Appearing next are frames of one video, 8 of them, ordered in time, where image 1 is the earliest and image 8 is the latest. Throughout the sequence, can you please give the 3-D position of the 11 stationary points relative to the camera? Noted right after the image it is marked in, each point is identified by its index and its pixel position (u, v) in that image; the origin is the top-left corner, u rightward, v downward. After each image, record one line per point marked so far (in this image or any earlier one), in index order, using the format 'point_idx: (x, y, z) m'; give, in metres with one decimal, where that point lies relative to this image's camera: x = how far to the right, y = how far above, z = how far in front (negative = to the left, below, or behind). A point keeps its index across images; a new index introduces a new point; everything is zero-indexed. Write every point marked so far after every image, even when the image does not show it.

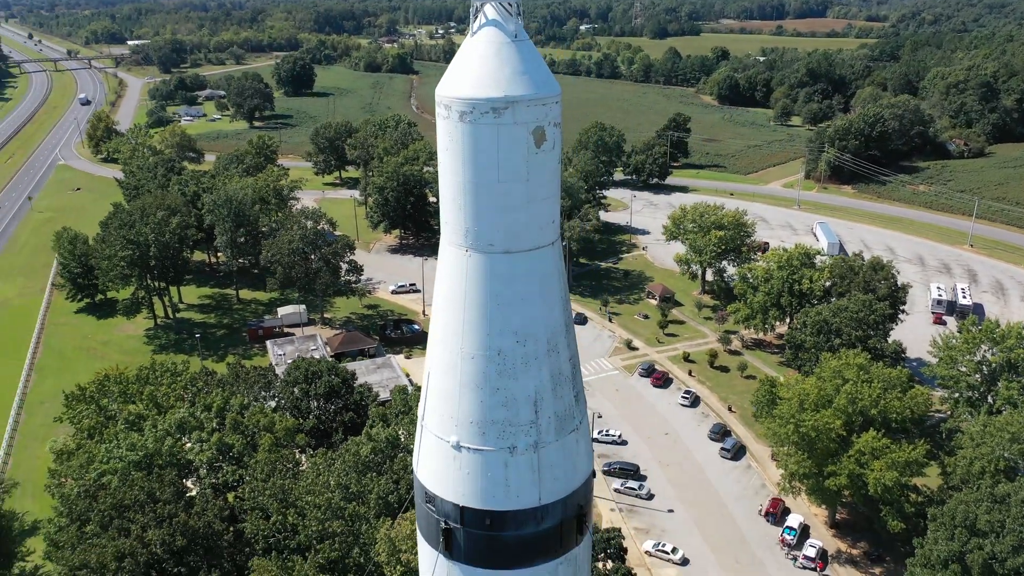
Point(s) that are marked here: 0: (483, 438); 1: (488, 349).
0: (-0.5, -2.5, +13.2) m
1: (-0.4, -1.0, +12.9) m
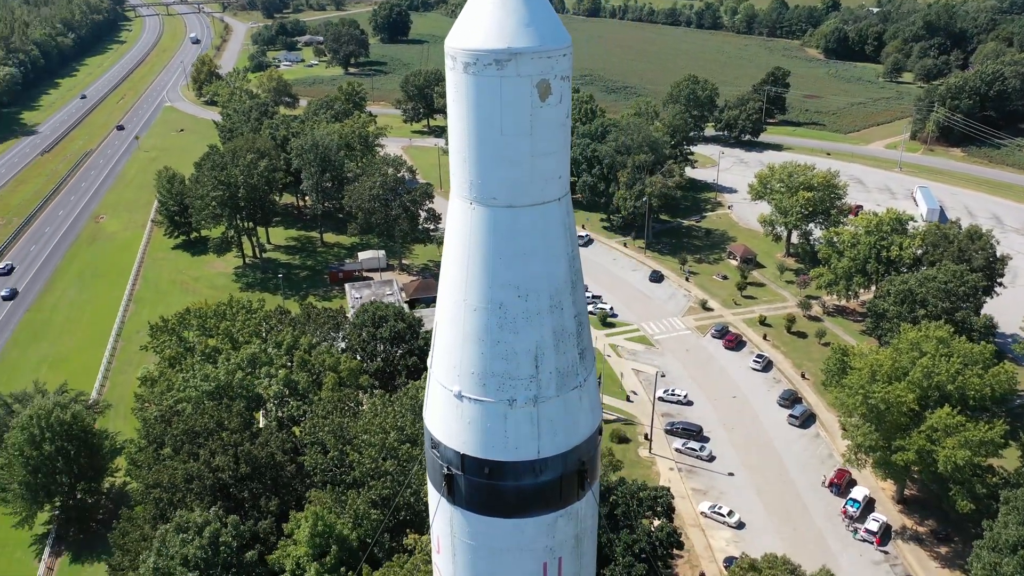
0: (-0.5, -1.7, +13.4) m
1: (-0.4, -0.2, +13.0) m
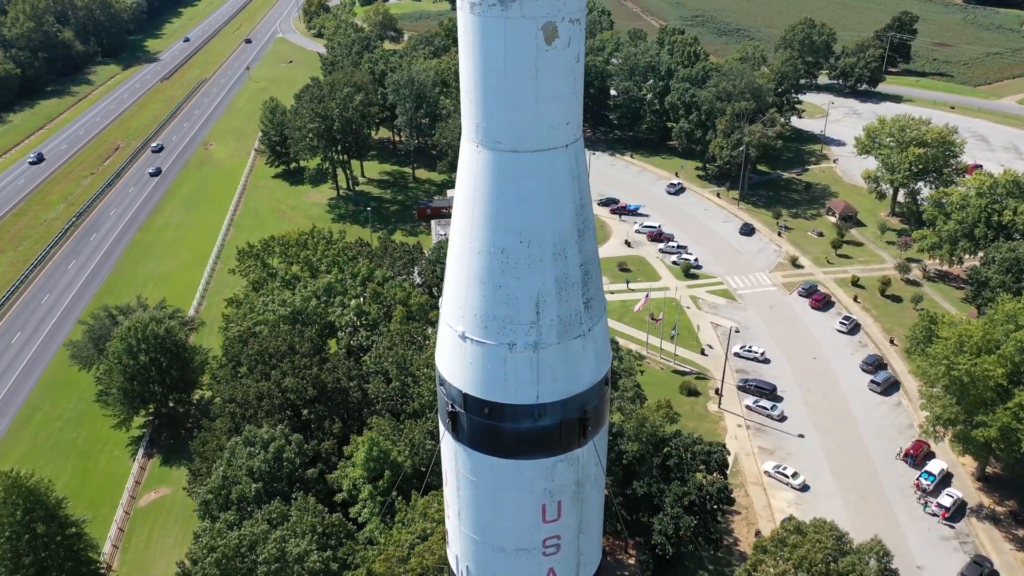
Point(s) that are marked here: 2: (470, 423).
0: (-0.5, -0.7, +13.6) m
1: (-0.3, +0.7, +13.1) m
2: (-0.7, -2.4, +14.5) m
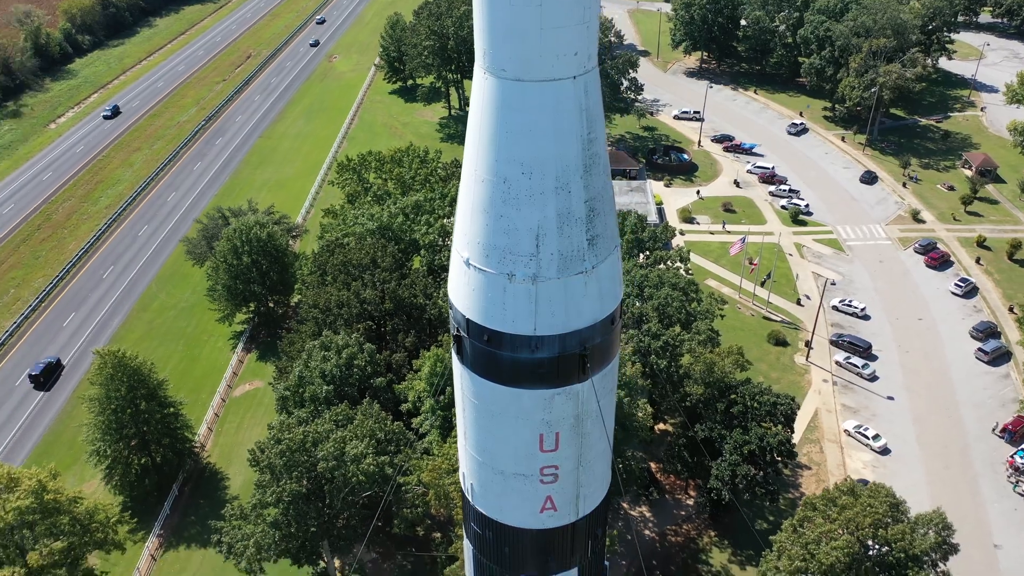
0: (-0.4, +0.5, +13.8) m
1: (-0.3, +1.8, +13.1) m
2: (-0.7, -1.1, +14.9) m
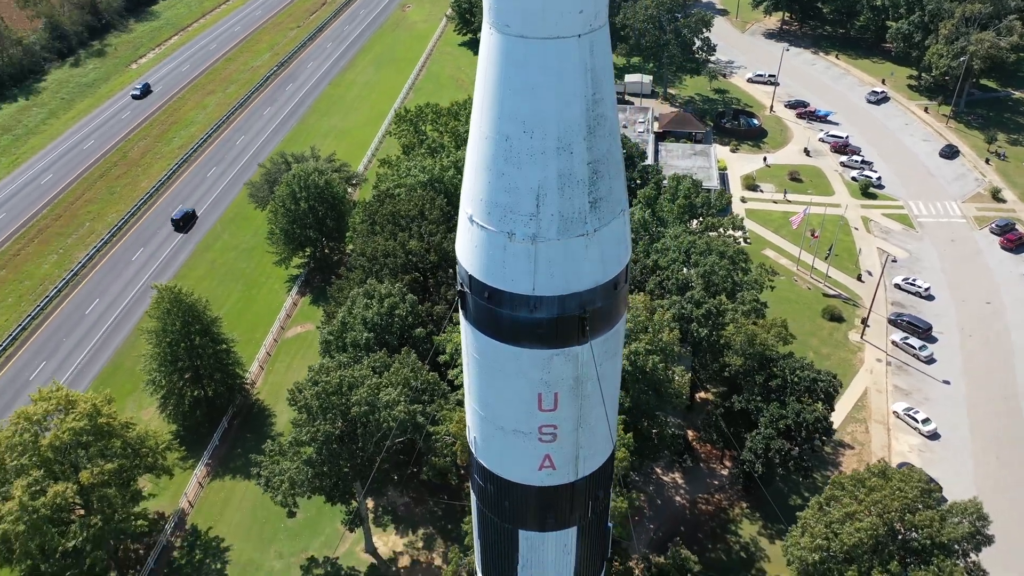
0: (-0.4, +1.2, +13.8) m
1: (-0.2, +2.5, +13.1) m
2: (-0.7, -0.3, +15.0) m
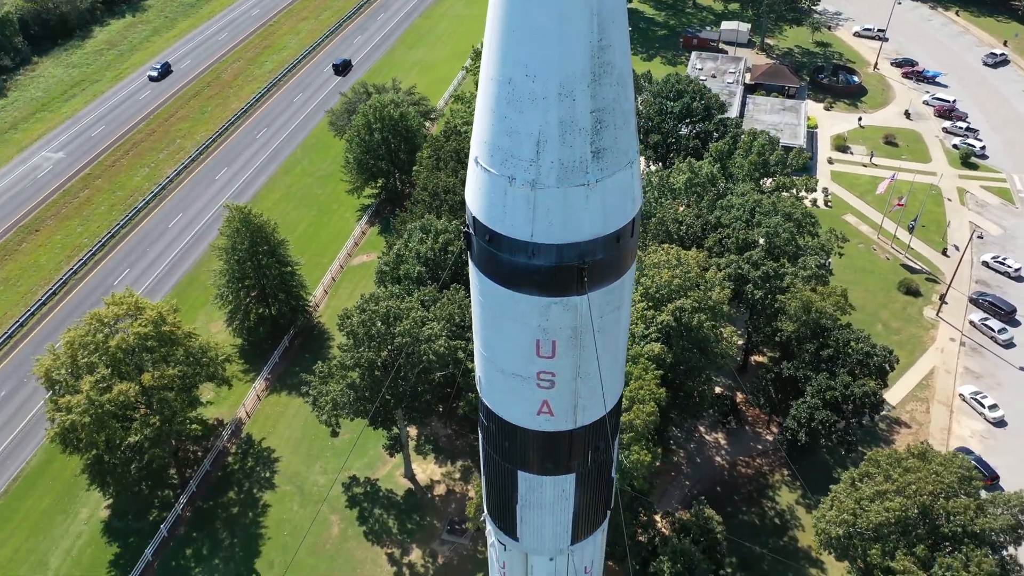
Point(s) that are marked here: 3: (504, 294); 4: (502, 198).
0: (-0.3, +2.2, +13.8) m
1: (-0.1, +3.4, +12.9) m
2: (-0.6, +0.8, +15.1) m
3: (-0.1, -0.1, +15.2) m
4: (-0.2, +1.6, +13.9) m
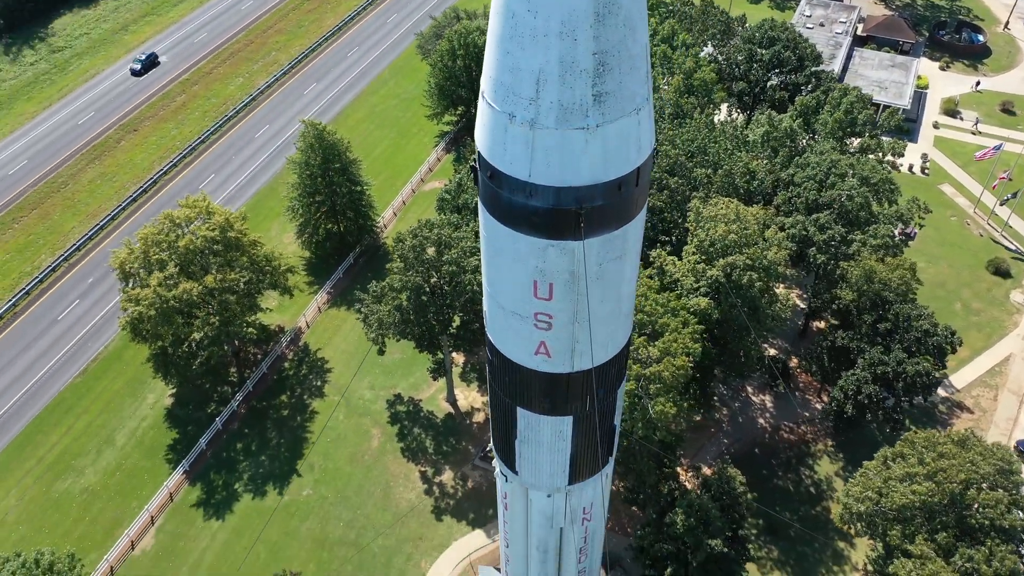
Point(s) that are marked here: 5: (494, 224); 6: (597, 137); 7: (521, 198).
0: (-0.3, +3.2, +13.7) m
1: (-0.1, +4.4, +12.7) m
2: (-0.5, +2.0, +15.1) m
3: (-0.1, +1.0, +15.2) m
4: (-0.2, +2.6, +13.8) m
5: (-0.3, +1.2, +15.4) m
6: (+1.4, +2.5, +13.4) m
7: (+0.2, +1.6, +14.3) m
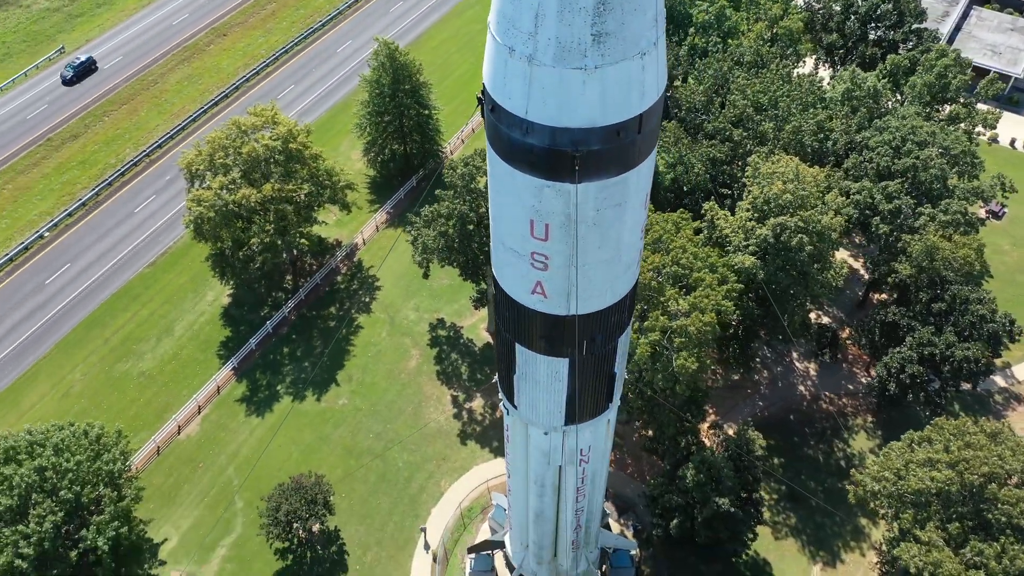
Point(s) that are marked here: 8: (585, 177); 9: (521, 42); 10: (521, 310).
0: (-0.2, +4.3, +13.5) m
1: (0.0, +5.3, +12.4) m
2: (-0.4, +3.2, +15.0) m
3: (-0.1, +2.2, +15.2) m
4: (-0.1, +3.7, +13.6) m
5: (-0.3, +2.4, +15.4) m
6: (+1.3, +3.4, +13.0) m
7: (+0.1, +2.7, +14.2) m
8: (+1.3, +2.0, +14.4) m
9: (+0.1, +3.9, +13.0) m
10: (+0.2, -0.5, +17.8) m
